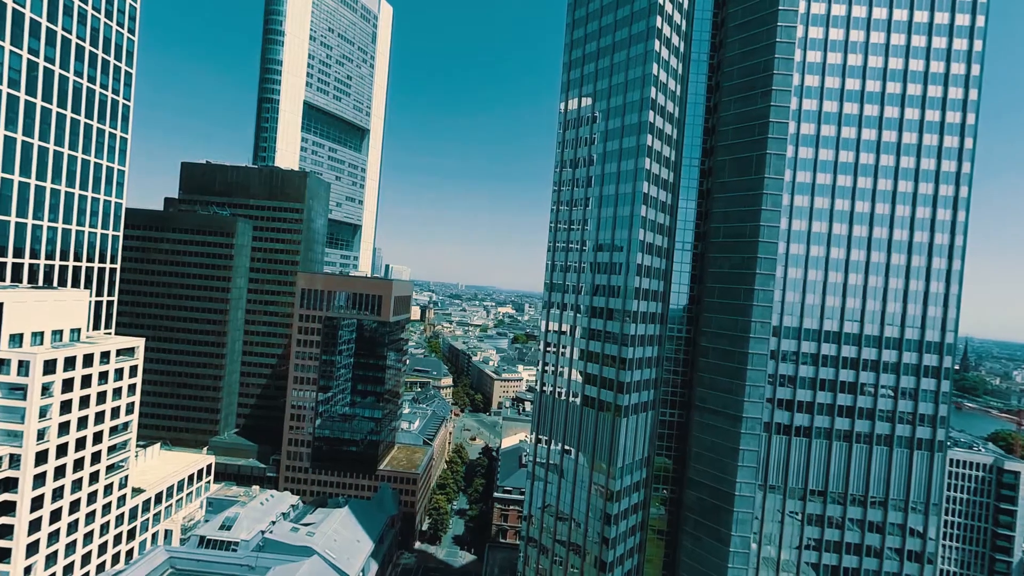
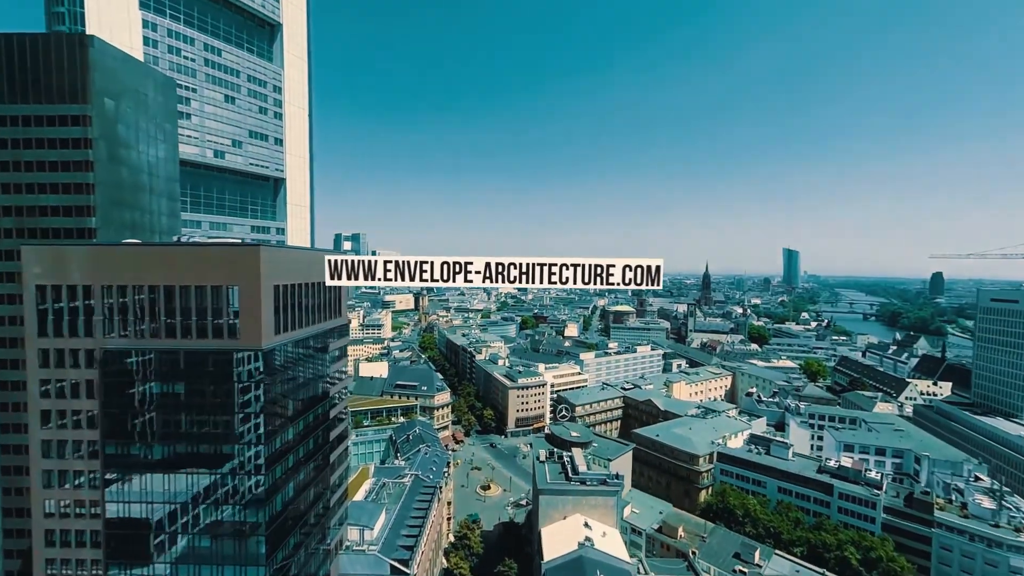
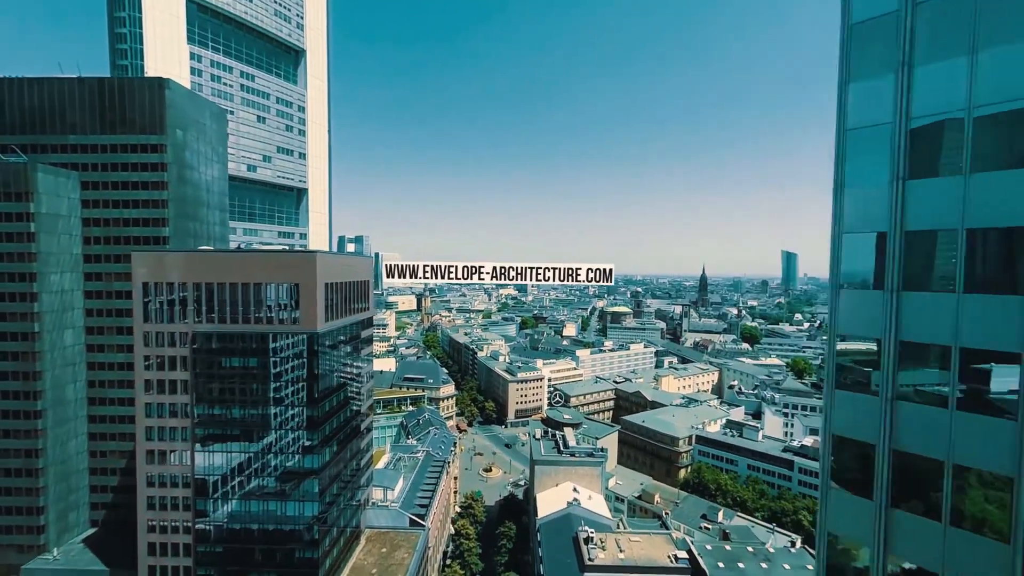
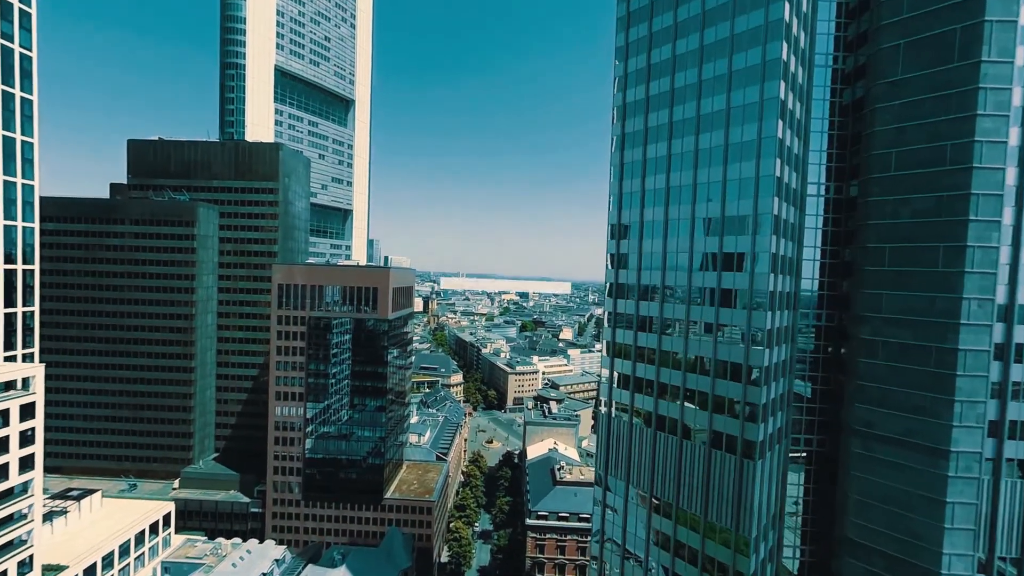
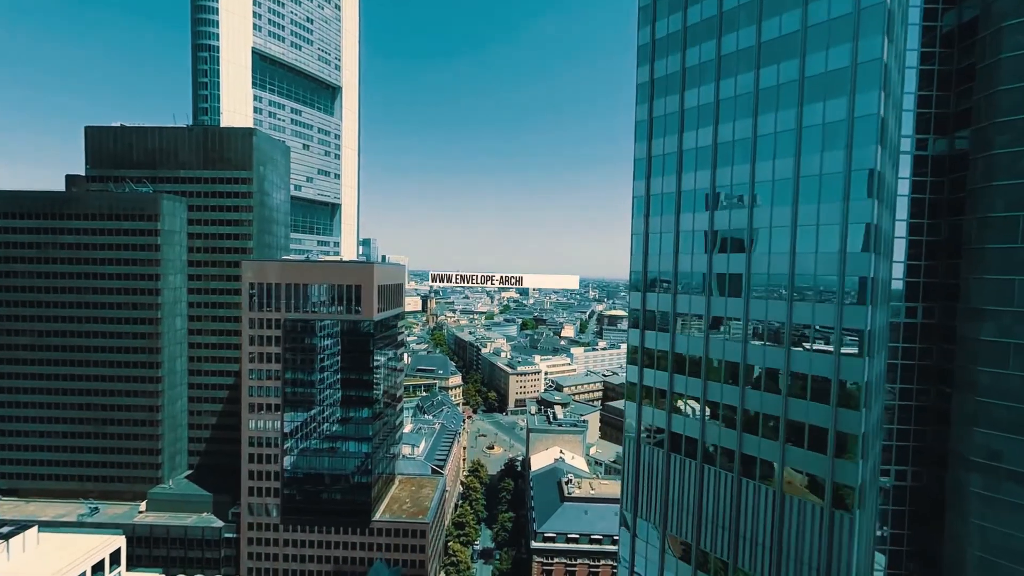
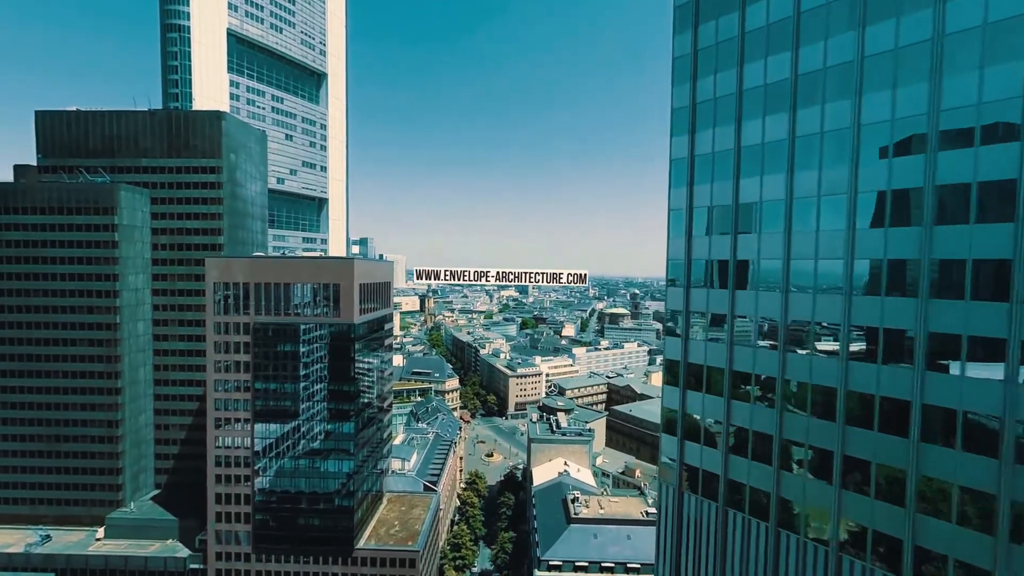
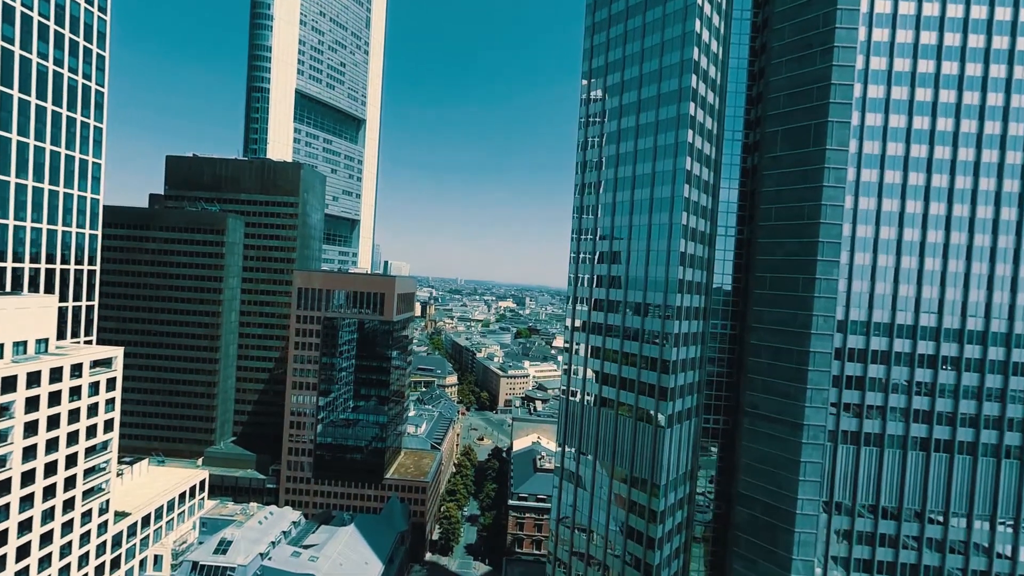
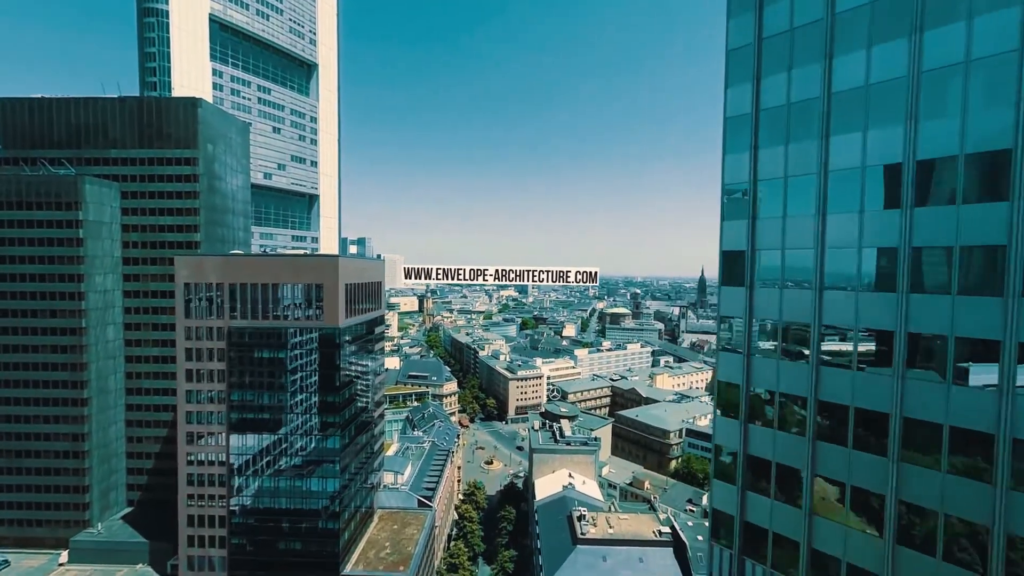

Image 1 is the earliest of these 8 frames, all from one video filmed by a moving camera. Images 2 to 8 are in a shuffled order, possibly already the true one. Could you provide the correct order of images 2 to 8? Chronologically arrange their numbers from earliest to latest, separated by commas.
7, 4, 5, 6, 8, 3, 2
